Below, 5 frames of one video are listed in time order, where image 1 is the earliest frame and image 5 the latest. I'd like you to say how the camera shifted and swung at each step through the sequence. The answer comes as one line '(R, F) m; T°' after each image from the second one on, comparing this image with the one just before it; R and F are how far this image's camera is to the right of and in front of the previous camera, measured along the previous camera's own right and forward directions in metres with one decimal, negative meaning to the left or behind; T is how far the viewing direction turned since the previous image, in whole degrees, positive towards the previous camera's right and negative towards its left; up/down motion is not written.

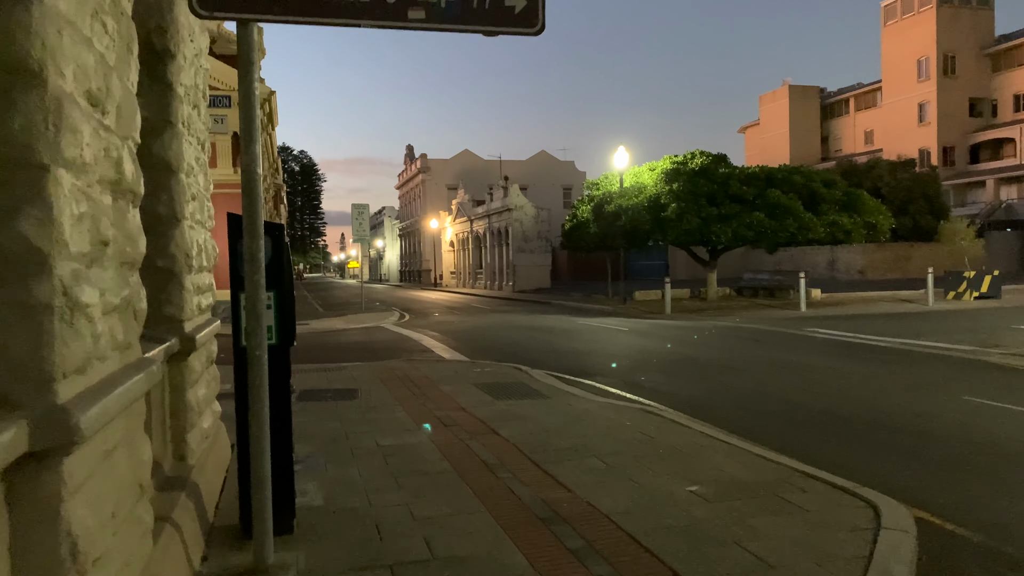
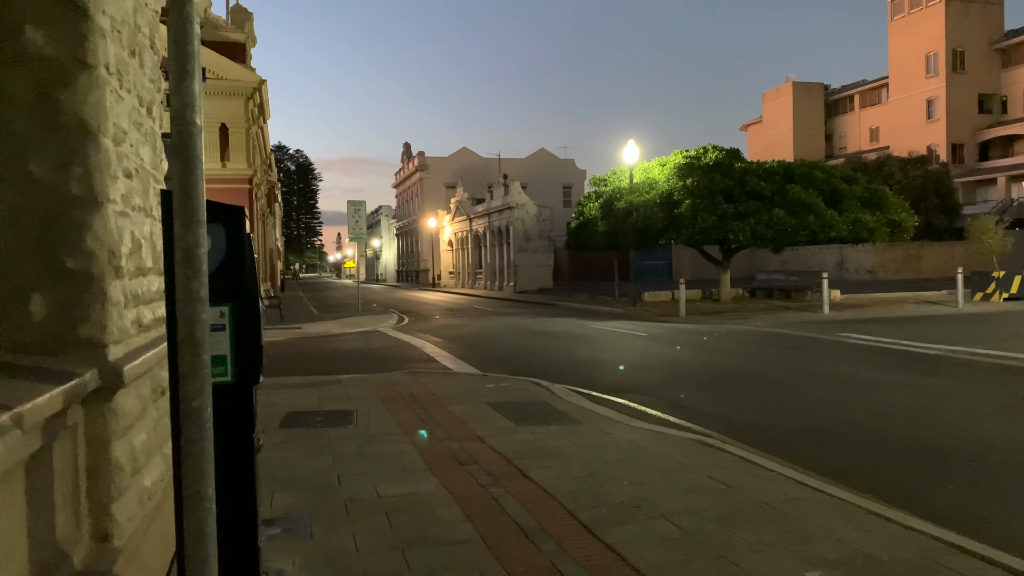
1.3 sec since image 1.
(-0.3, +1.4) m; 0°
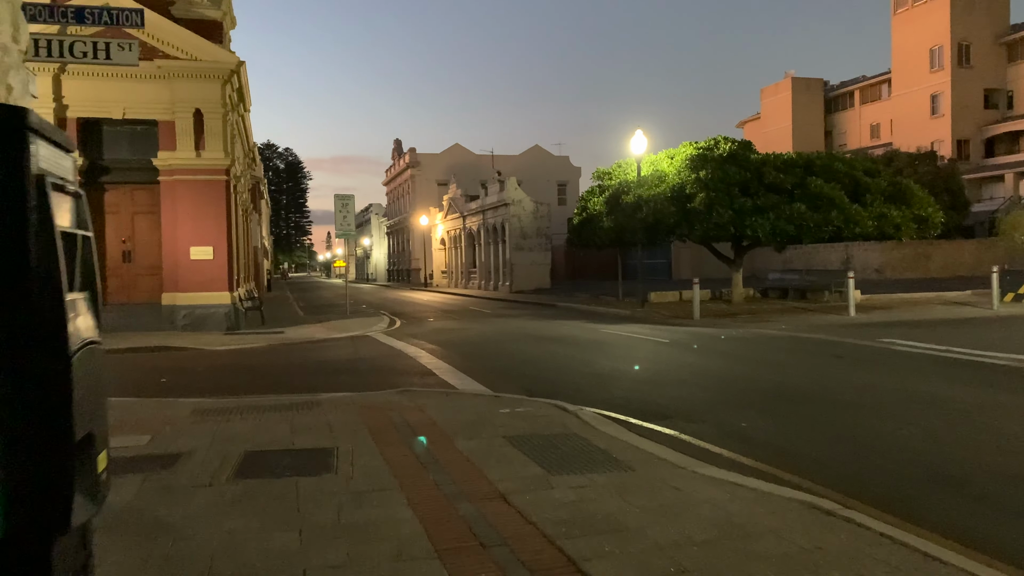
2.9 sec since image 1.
(-0.3, +1.9) m; +1°
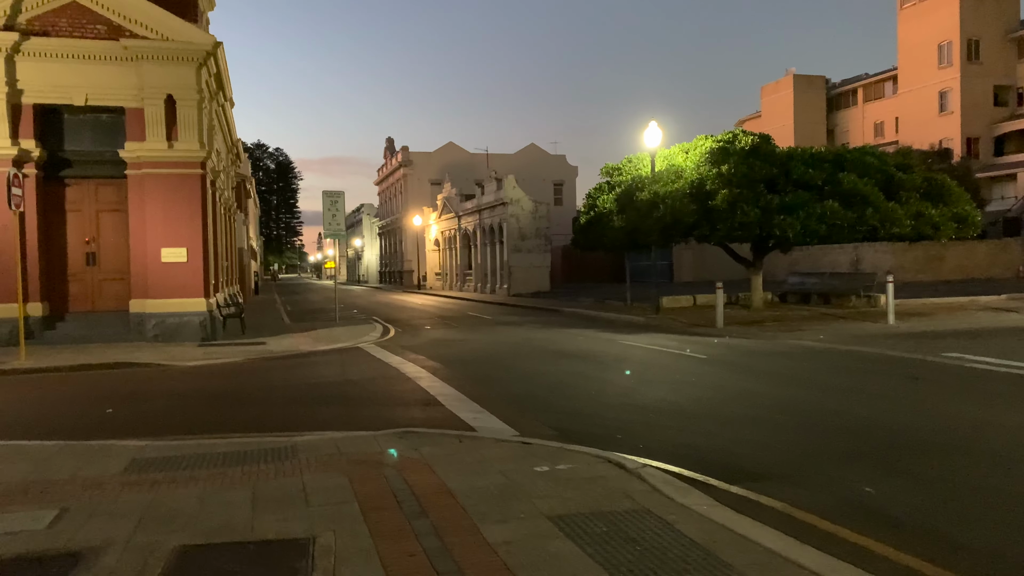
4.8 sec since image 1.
(-0.3, +2.0) m; +1°
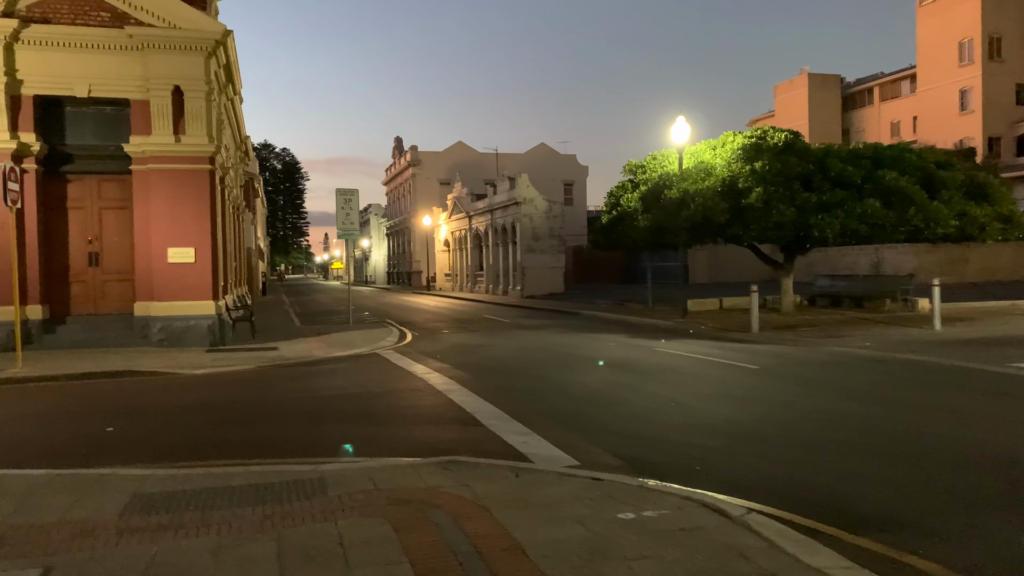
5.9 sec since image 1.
(-0.4, +1.0) m; 0°
